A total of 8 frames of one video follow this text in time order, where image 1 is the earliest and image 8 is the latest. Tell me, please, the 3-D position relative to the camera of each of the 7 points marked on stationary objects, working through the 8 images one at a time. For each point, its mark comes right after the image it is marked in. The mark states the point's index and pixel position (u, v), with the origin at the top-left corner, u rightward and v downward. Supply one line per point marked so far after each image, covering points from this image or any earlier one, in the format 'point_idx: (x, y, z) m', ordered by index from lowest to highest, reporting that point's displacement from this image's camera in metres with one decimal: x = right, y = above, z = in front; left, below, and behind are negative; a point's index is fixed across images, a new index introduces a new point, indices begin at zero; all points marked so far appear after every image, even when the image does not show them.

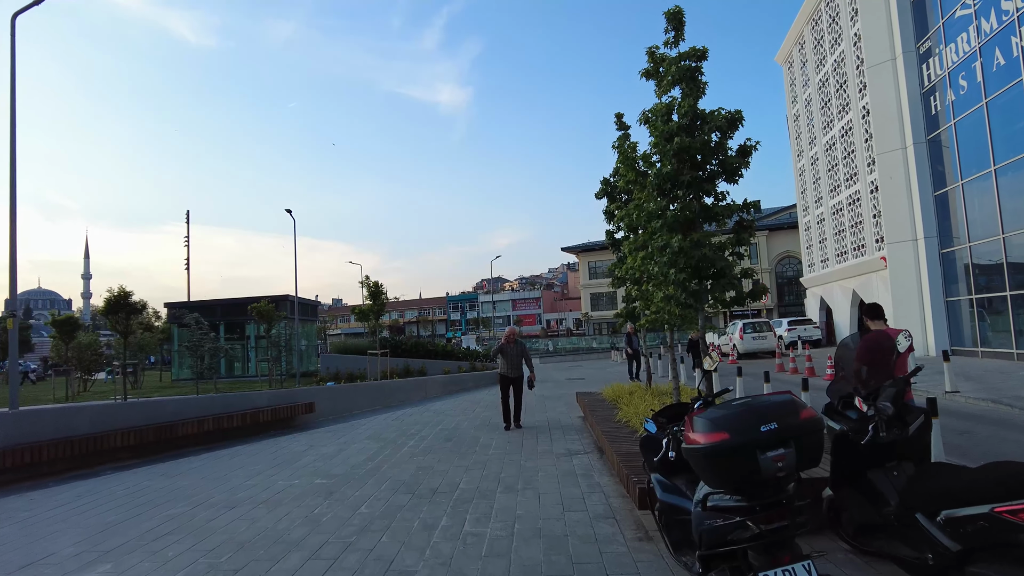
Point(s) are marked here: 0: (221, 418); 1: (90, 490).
0: (-4.8, -2.1, +10.1) m
1: (-4.9, -2.3, +7.2) m
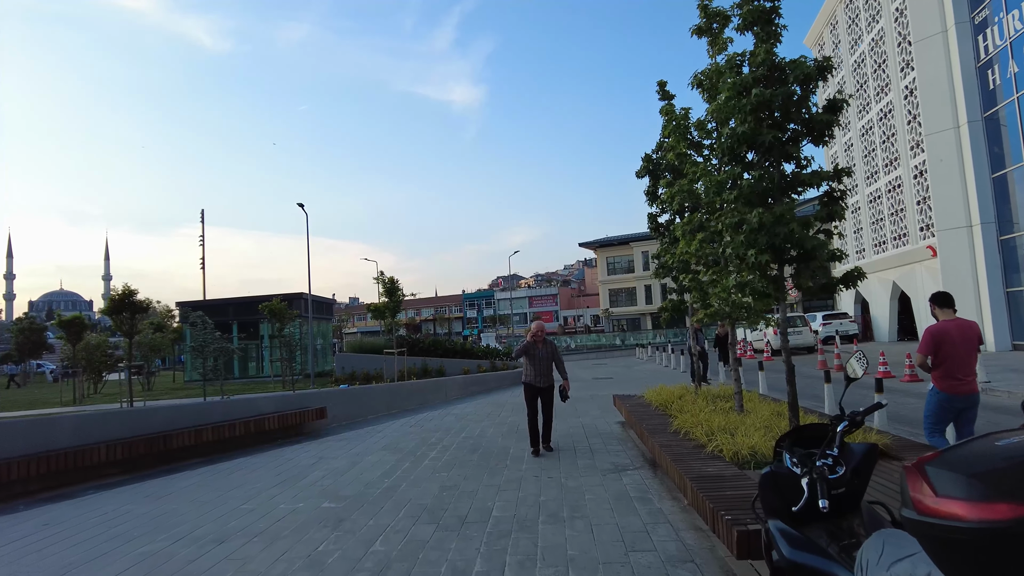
0: (-4.3, -2.0, +9.1) m
1: (-4.5, -2.3, +6.2) m
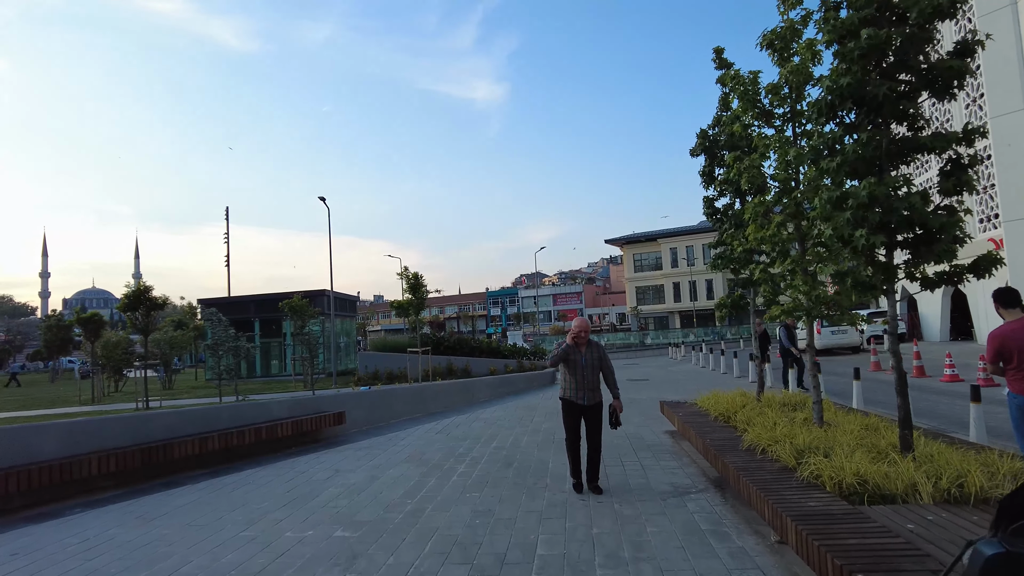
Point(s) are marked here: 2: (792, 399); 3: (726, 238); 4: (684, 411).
0: (-3.8, -2.0, +8.2) m
1: (-4.1, -2.2, +5.3) m
2: (+3.7, -1.5, +8.1) m
3: (+2.8, +0.6, +8.0) m
4: (+2.4, -1.7, +8.6) m
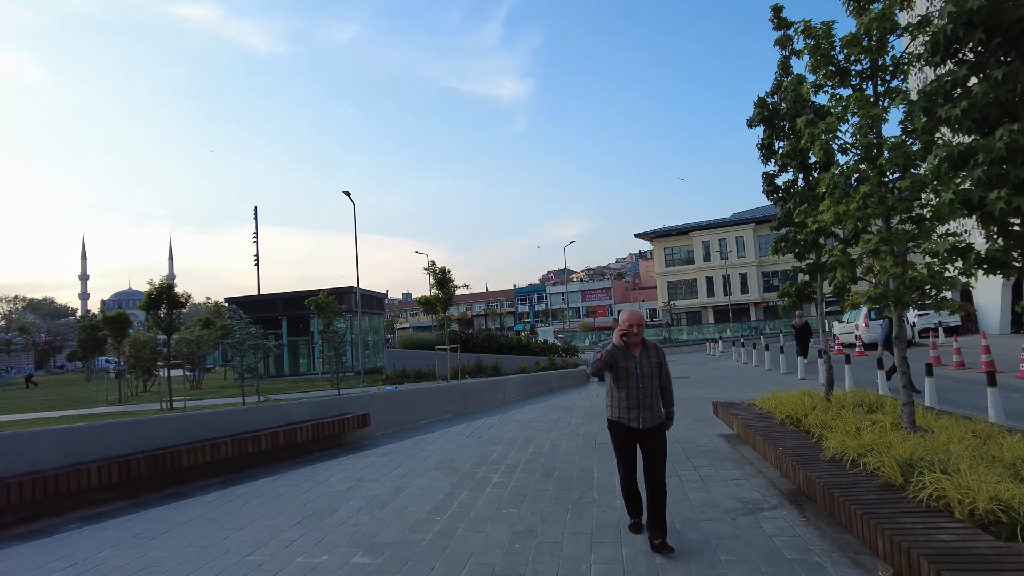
0: (-3.3, -1.9, +7.6) m
1: (-3.8, -2.1, +4.7) m
2: (+4.1, -1.3, +7.1) m
3: (+3.2, +0.8, +7.1) m
4: (+2.9, -1.6, +7.7) m
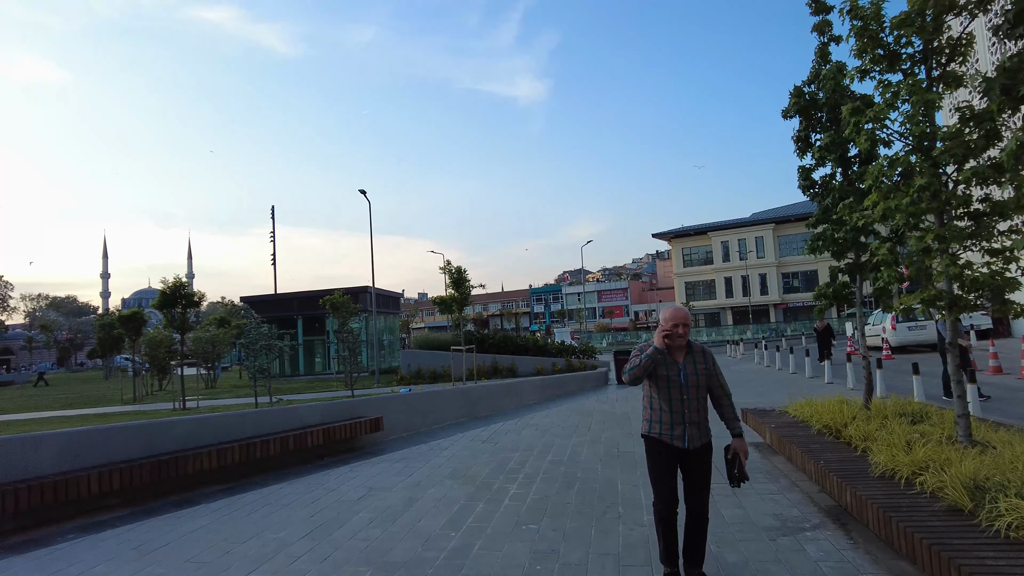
0: (-3.1, -1.9, +7.3) m
1: (-3.6, -2.1, +4.5) m
2: (+4.3, -1.3, +6.7) m
3: (+3.4, +0.8, +6.6) m
4: (+3.1, -1.6, +7.3) m
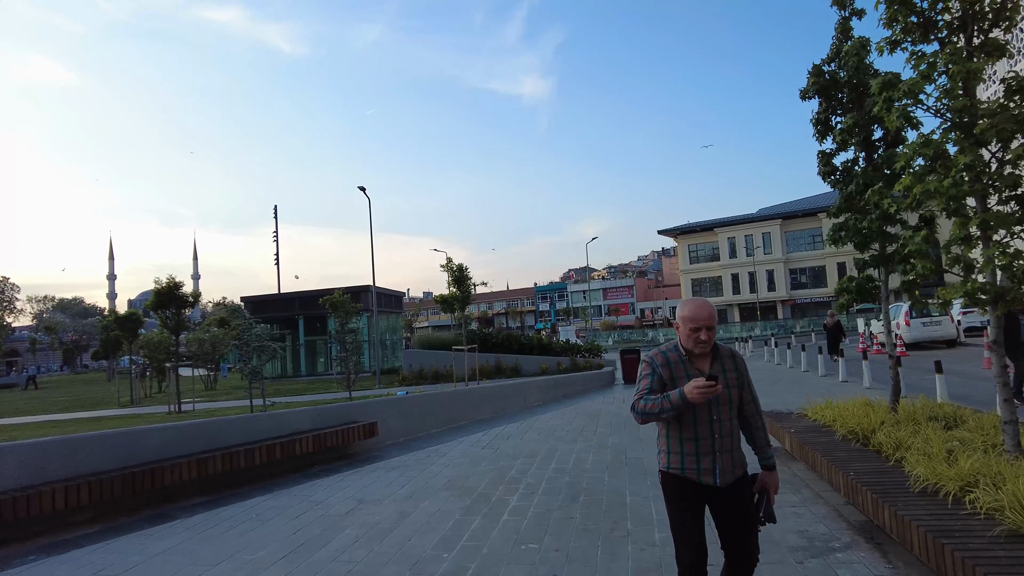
0: (-3.1, -1.8, +6.9) m
1: (-3.6, -2.1, +4.0) m
2: (+4.3, -1.2, +6.2) m
3: (+3.4, +0.8, +6.1) m
4: (+3.1, -1.5, +6.8) m
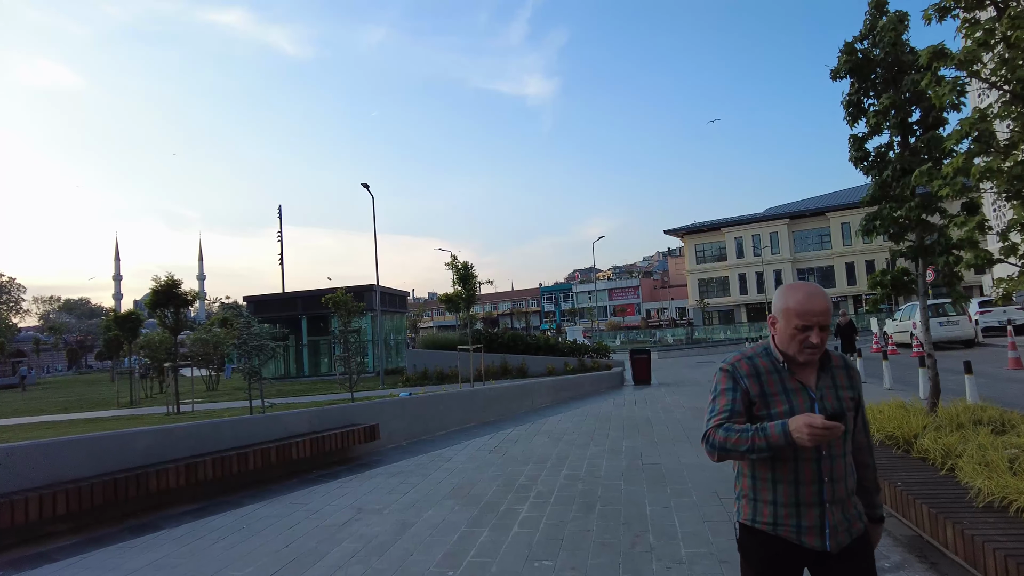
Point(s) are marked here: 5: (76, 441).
0: (-3.0, -1.8, +6.5) m
1: (-3.5, -2.0, +3.6) m
2: (+4.4, -1.2, +5.7) m
3: (+3.5, +0.9, +5.7) m
4: (+3.2, -1.5, +6.3) m
5: (-4.1, -1.4, +5.7) m
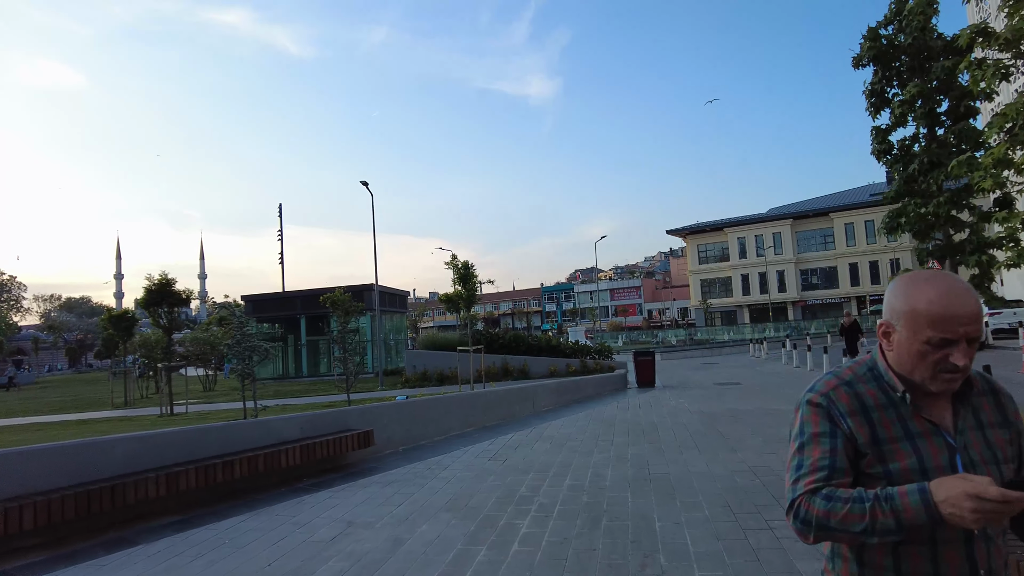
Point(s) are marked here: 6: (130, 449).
0: (-3.0, -1.8, +6.1) m
1: (-3.6, -2.0, +3.3) m
2: (+4.4, -1.2, +5.3) m
3: (+3.5, +0.9, +5.3) m
4: (+3.2, -1.5, +6.0) m
5: (-4.0, -1.4, +5.4) m
6: (-3.7, -1.6, +6.0) m
